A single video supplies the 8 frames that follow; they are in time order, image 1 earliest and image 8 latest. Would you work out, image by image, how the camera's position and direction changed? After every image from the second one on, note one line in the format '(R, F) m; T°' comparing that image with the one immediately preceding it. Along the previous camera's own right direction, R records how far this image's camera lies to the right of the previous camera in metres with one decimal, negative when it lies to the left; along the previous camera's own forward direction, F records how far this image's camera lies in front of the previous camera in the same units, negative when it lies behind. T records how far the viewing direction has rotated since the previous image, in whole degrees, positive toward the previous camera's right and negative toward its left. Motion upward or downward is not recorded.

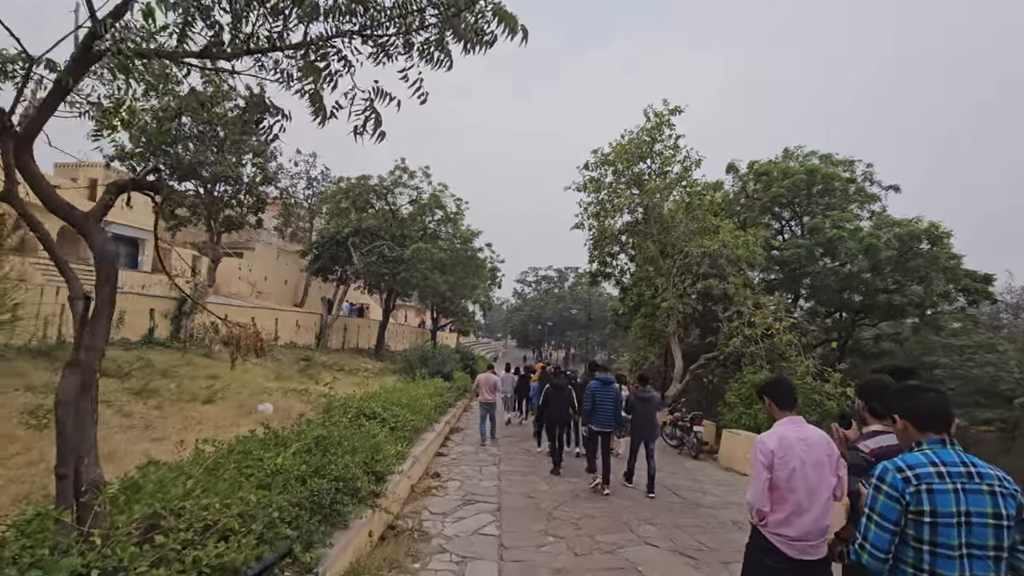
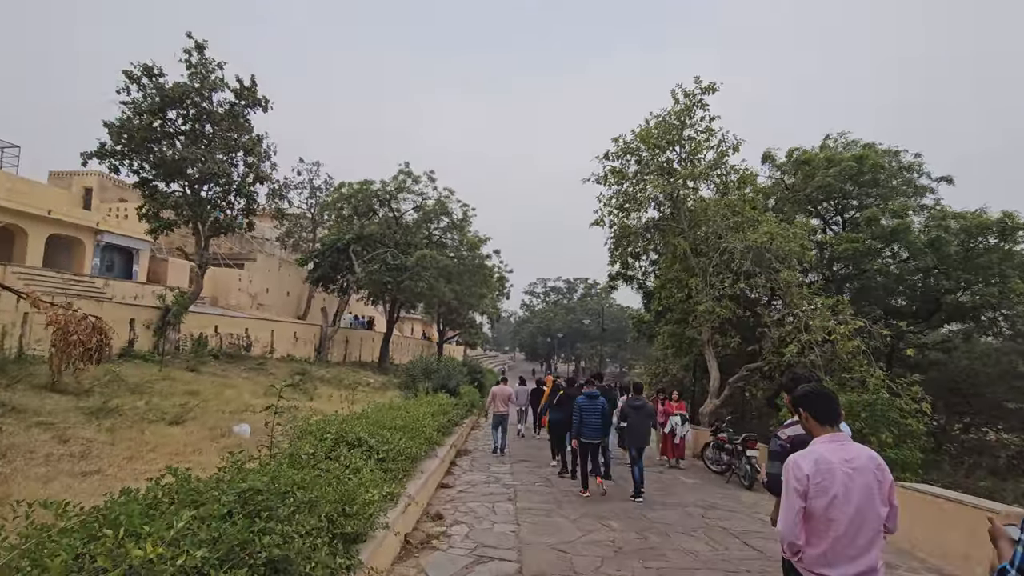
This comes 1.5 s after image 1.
(-0.2, +1.7) m; -1°
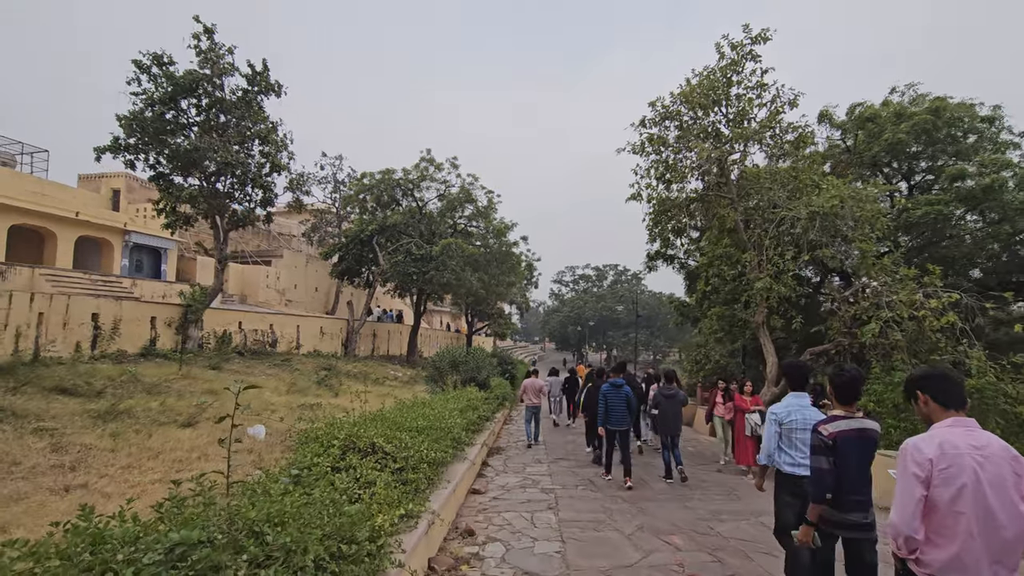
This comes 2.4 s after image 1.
(-0.1, +1.1) m; -3°
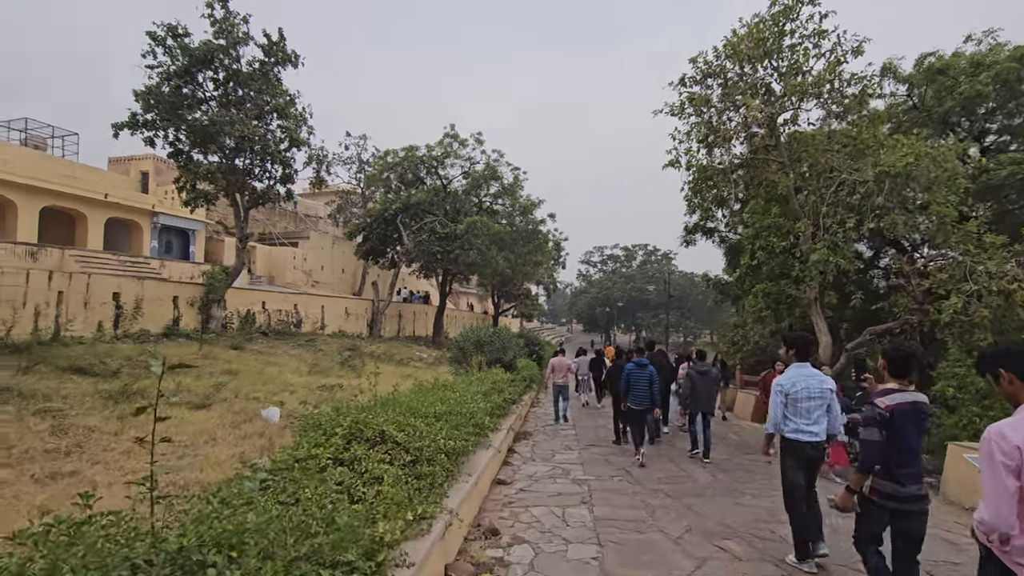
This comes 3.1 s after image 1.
(0.0, +0.8) m; -3°
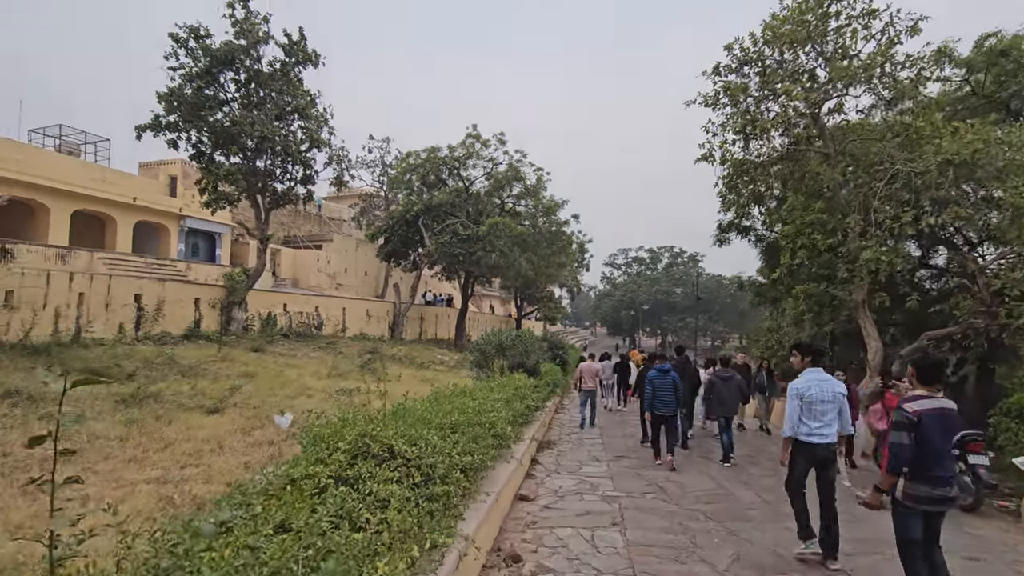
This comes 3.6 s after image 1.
(0.0, +0.5) m; -3°
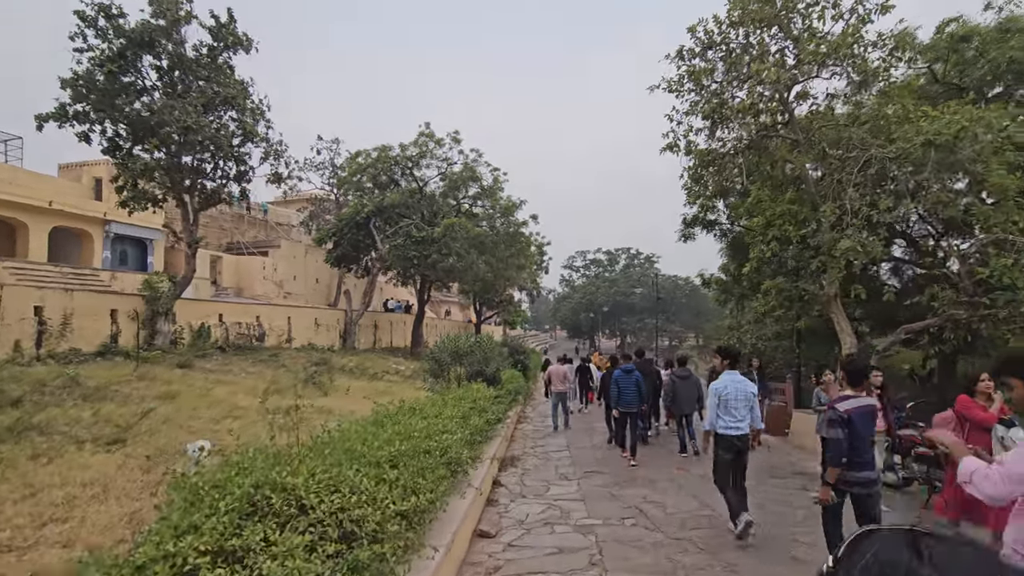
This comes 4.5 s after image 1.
(+0.1, +1.0) m; +5°
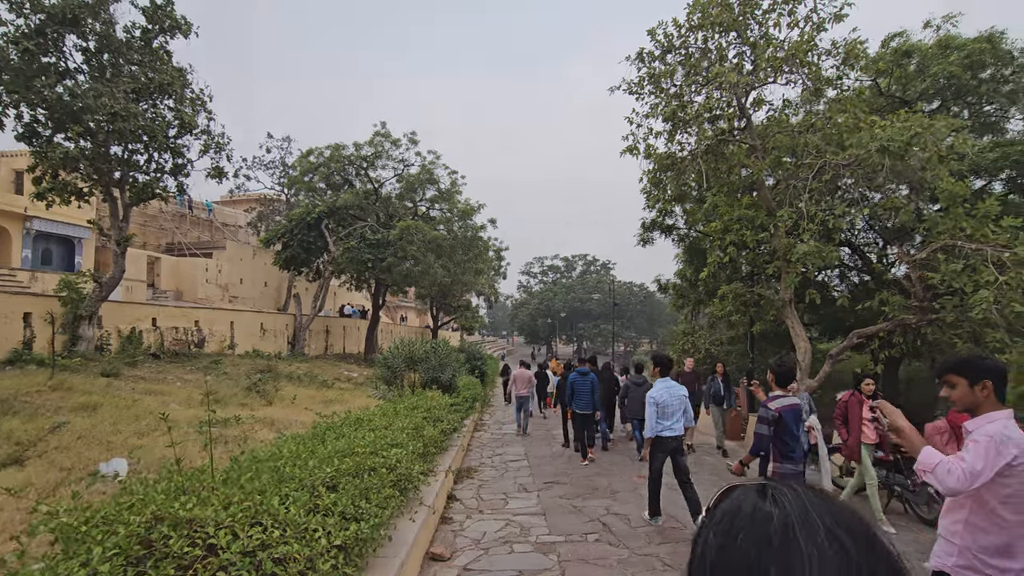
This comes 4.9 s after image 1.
(0.0, +0.4) m; +5°
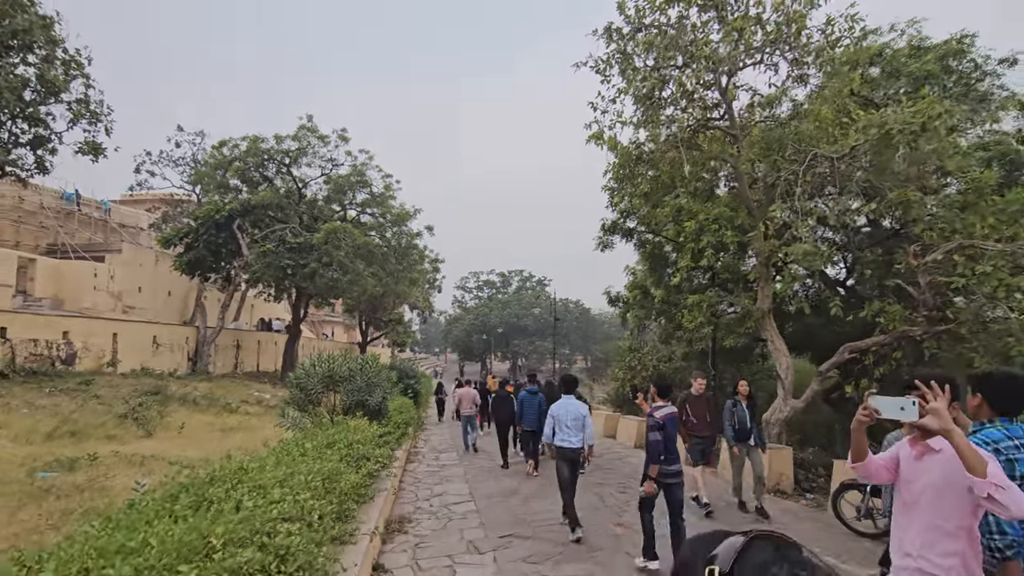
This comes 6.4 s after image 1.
(-0.2, +1.7) m; +7°
